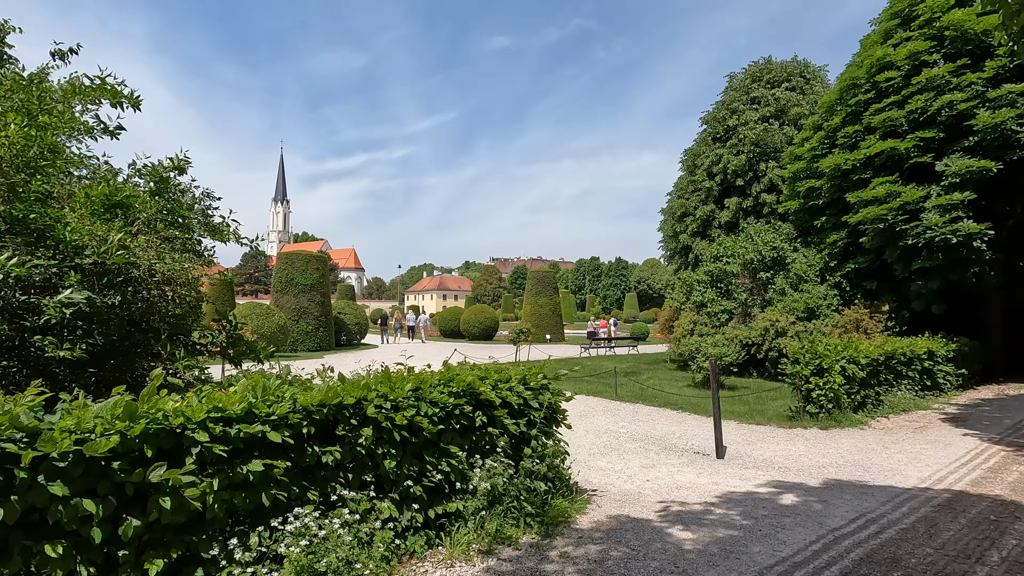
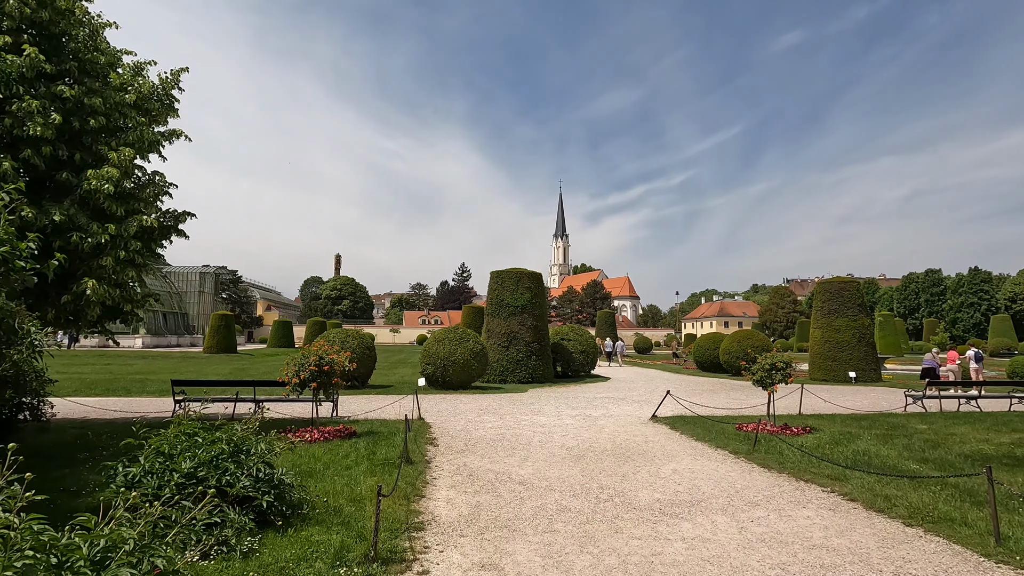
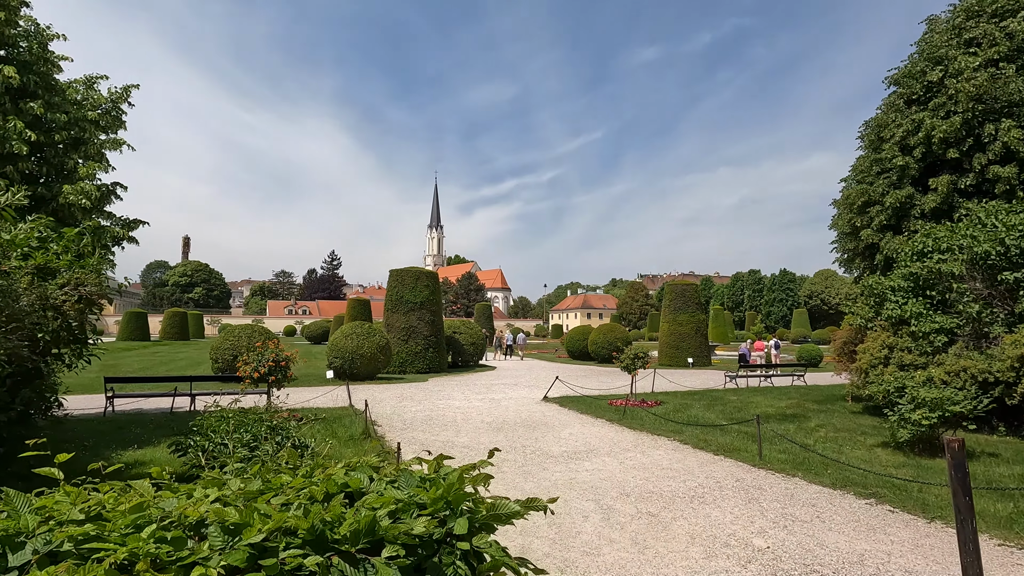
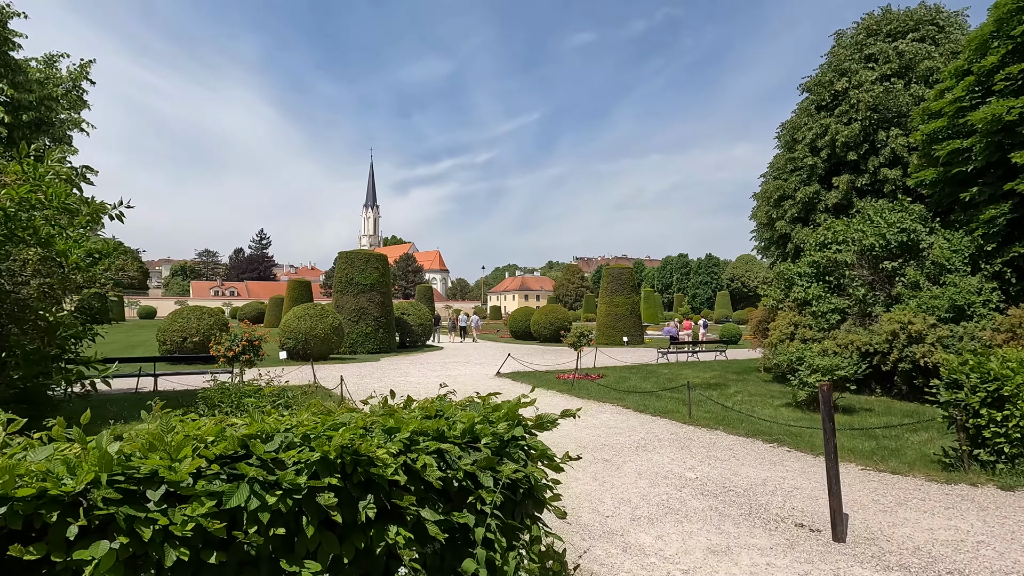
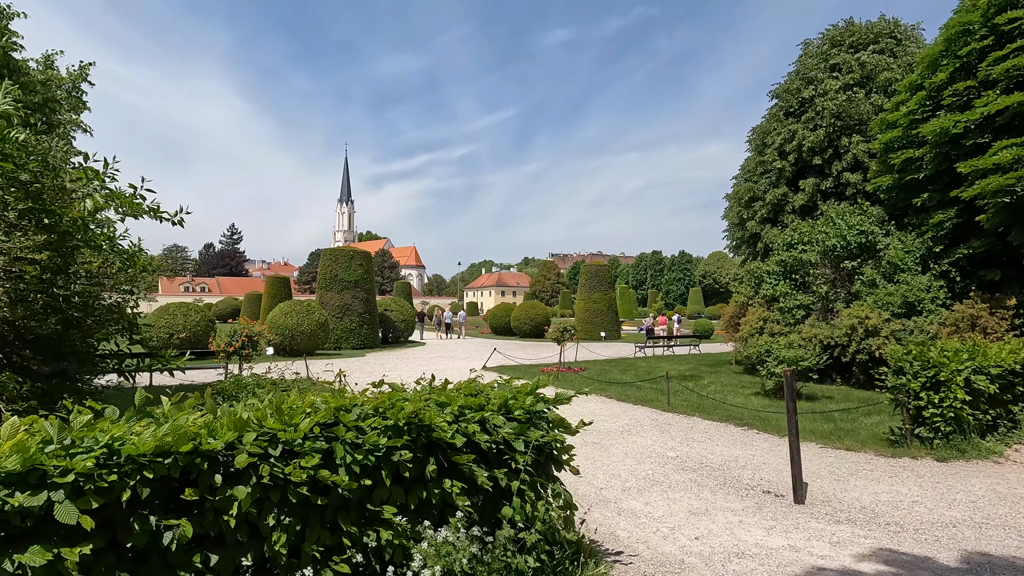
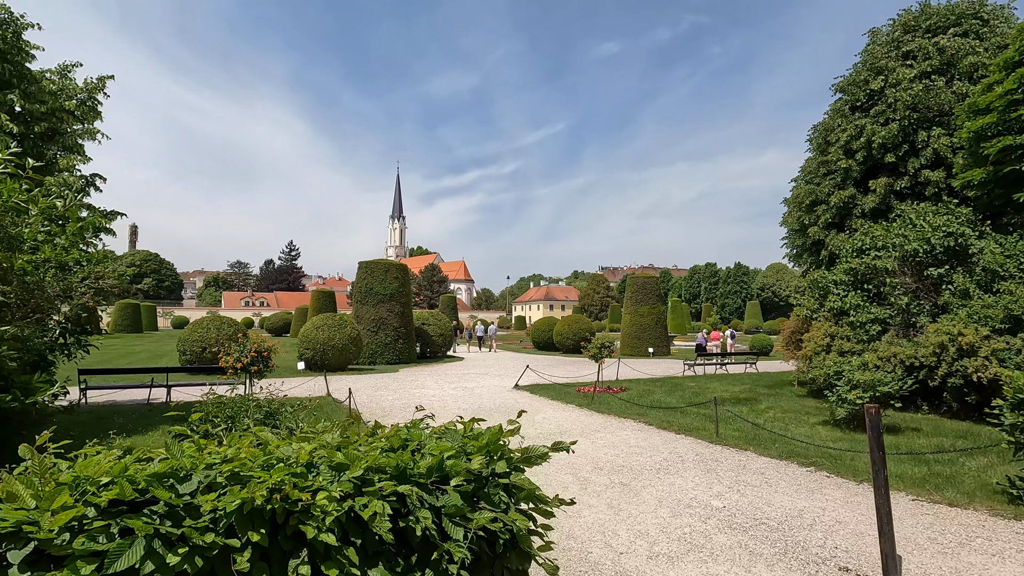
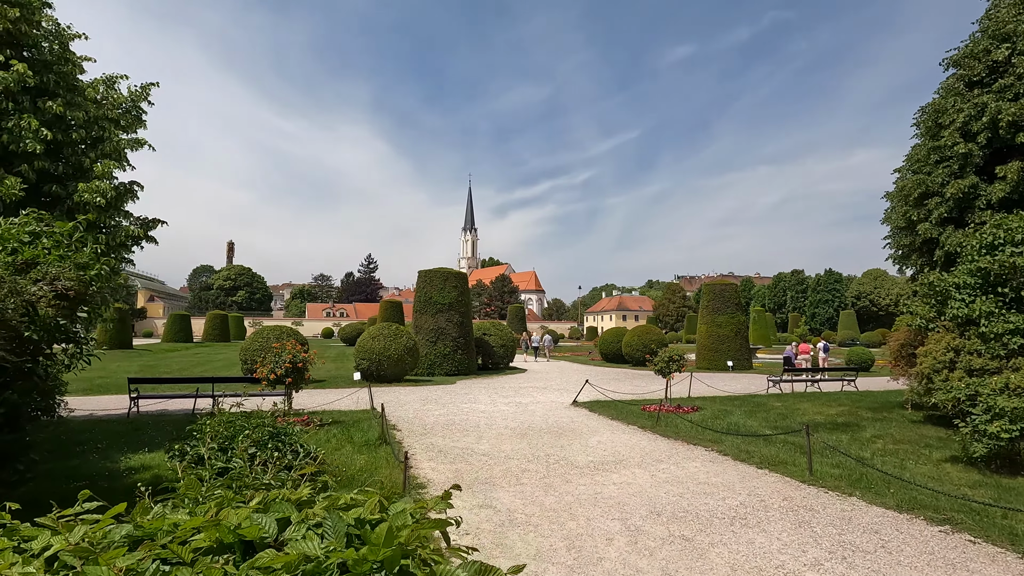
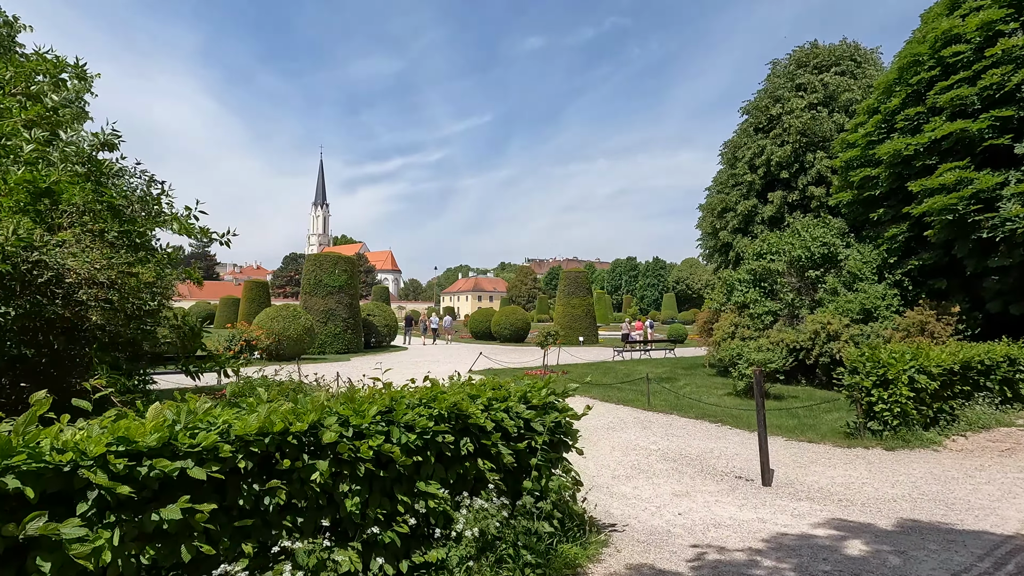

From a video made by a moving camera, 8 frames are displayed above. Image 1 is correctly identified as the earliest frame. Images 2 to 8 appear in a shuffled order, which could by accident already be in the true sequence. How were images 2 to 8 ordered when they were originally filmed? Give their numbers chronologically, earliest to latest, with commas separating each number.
8, 5, 4, 6, 3, 7, 2
